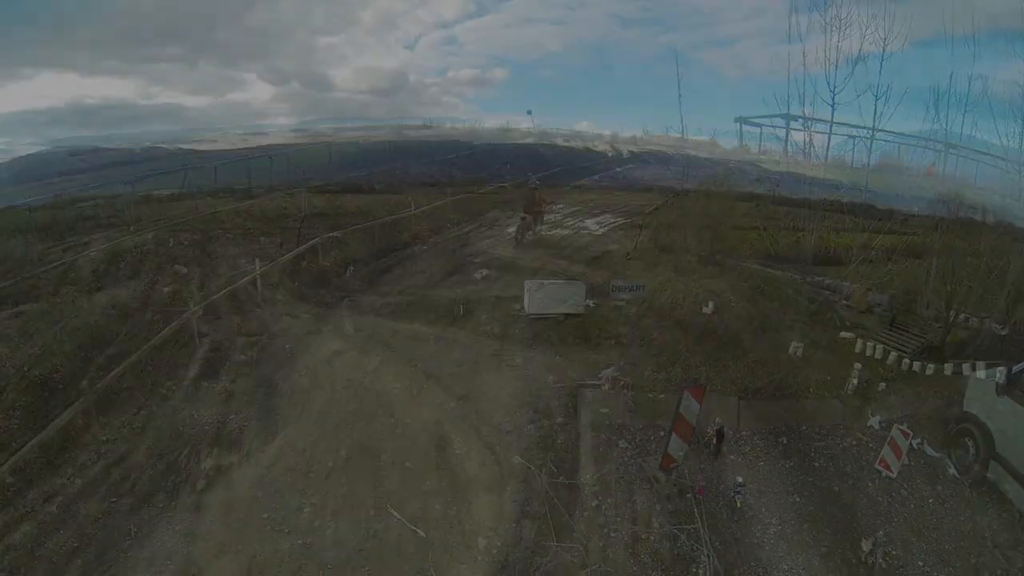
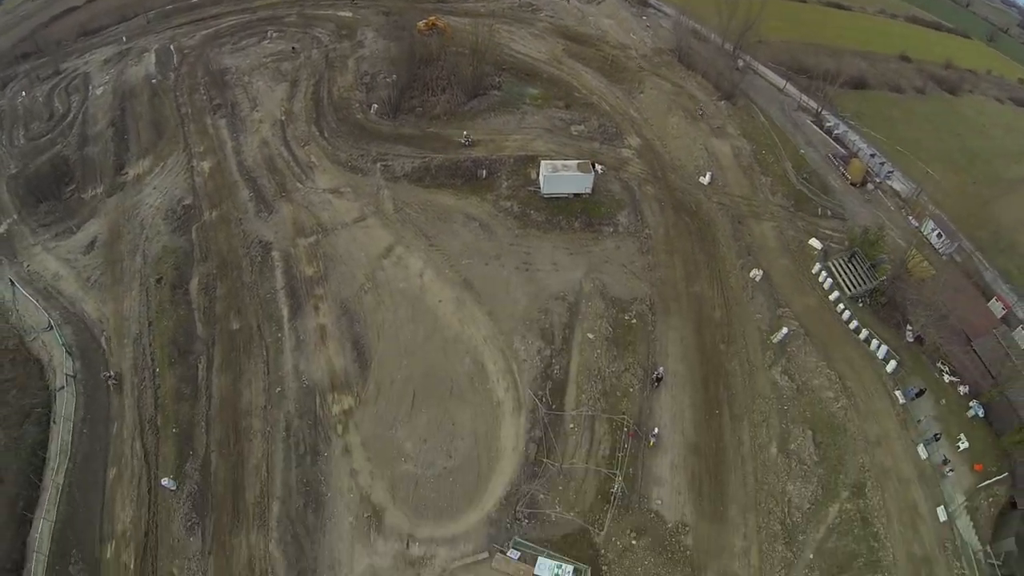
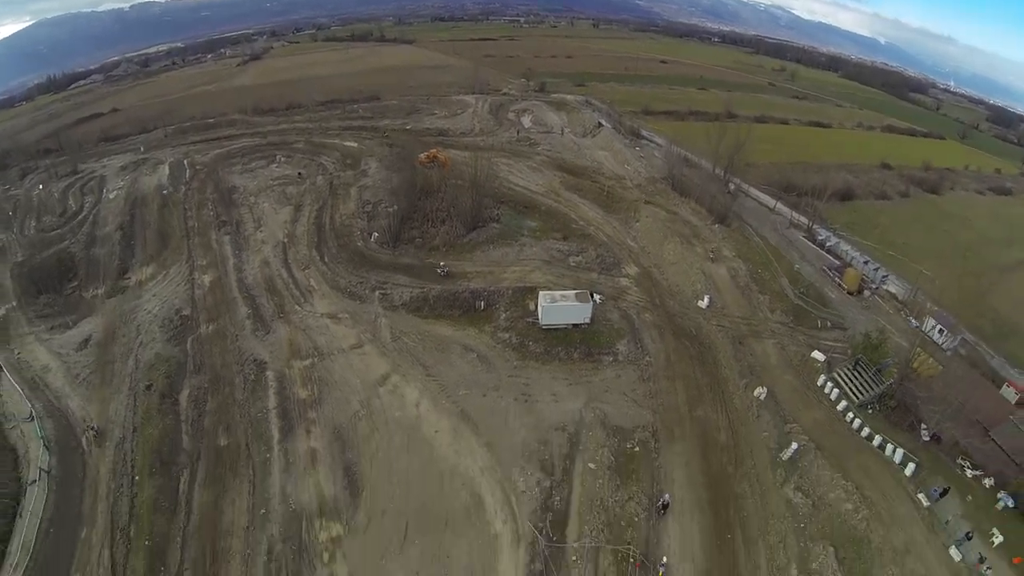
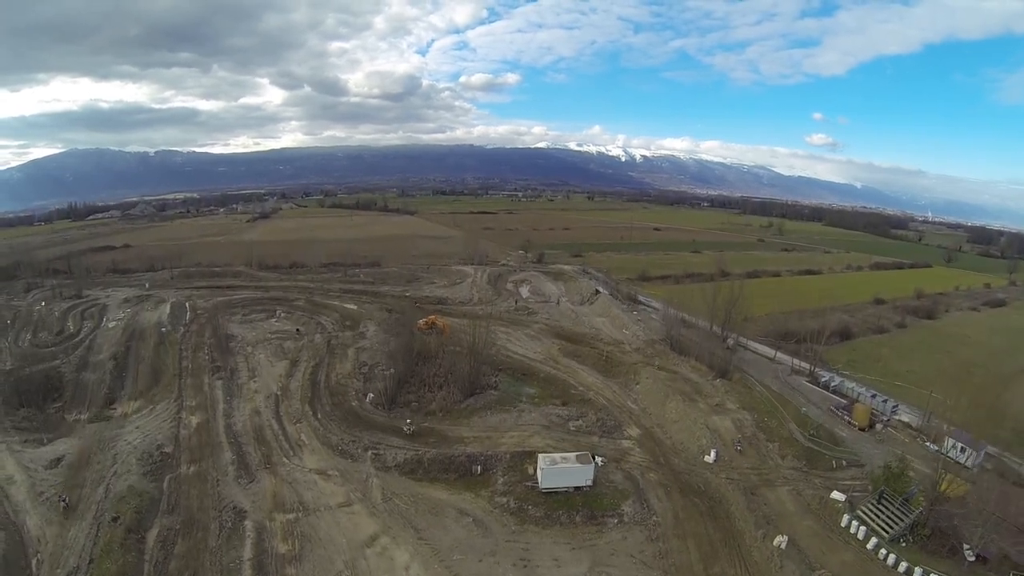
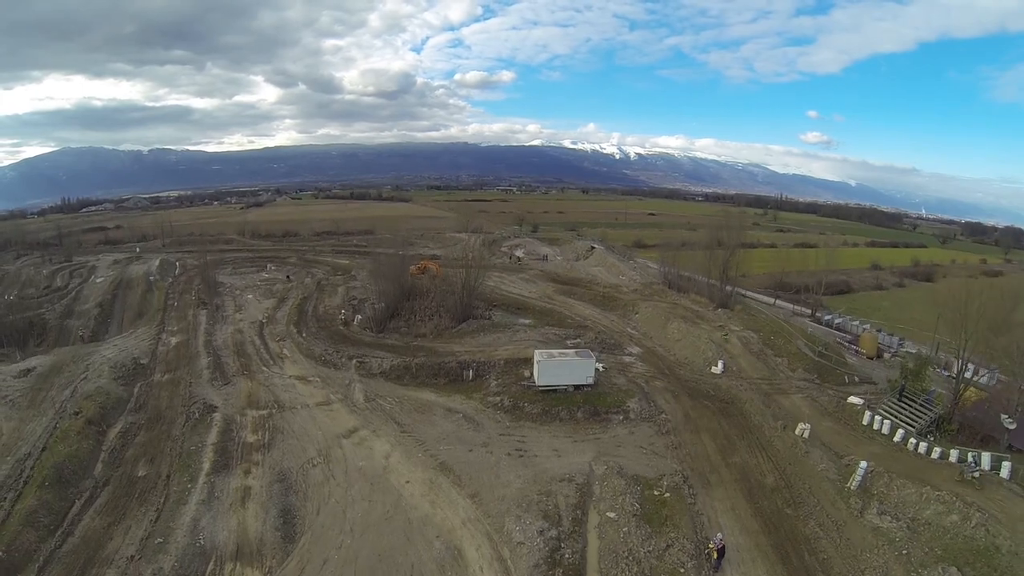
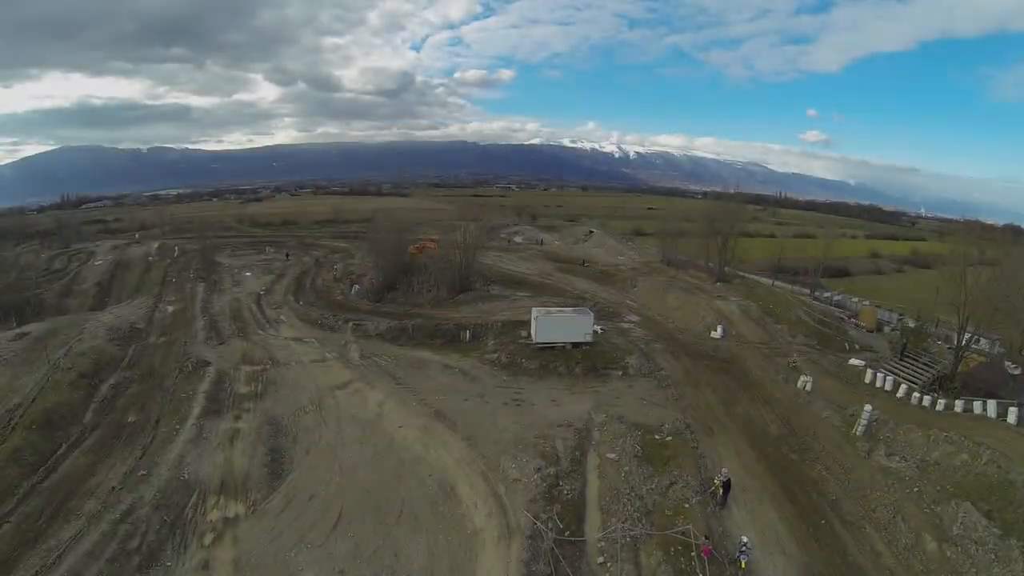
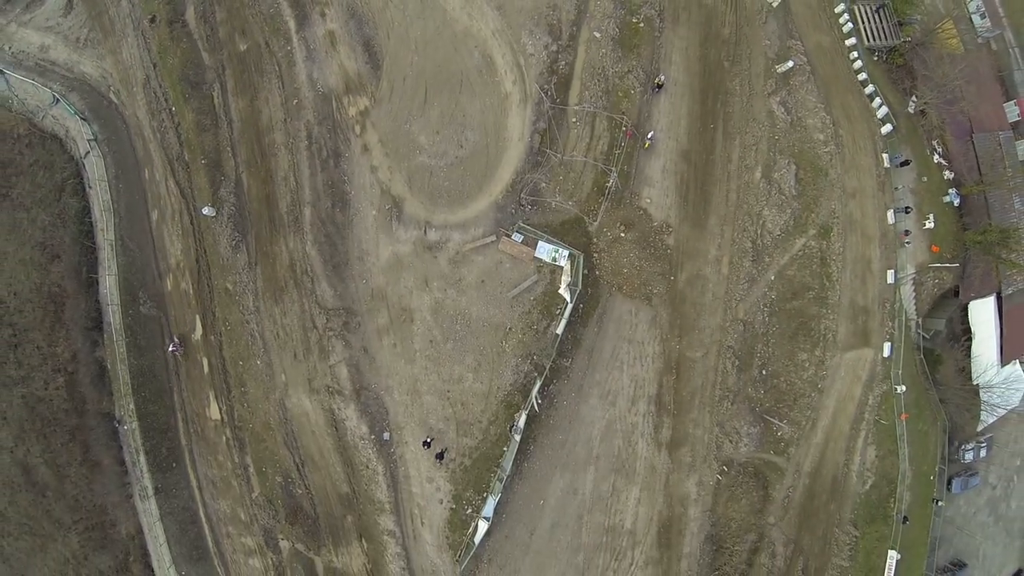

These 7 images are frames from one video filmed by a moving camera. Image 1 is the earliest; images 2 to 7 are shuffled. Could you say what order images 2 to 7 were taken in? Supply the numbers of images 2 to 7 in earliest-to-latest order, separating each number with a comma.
6, 5, 4, 3, 2, 7
